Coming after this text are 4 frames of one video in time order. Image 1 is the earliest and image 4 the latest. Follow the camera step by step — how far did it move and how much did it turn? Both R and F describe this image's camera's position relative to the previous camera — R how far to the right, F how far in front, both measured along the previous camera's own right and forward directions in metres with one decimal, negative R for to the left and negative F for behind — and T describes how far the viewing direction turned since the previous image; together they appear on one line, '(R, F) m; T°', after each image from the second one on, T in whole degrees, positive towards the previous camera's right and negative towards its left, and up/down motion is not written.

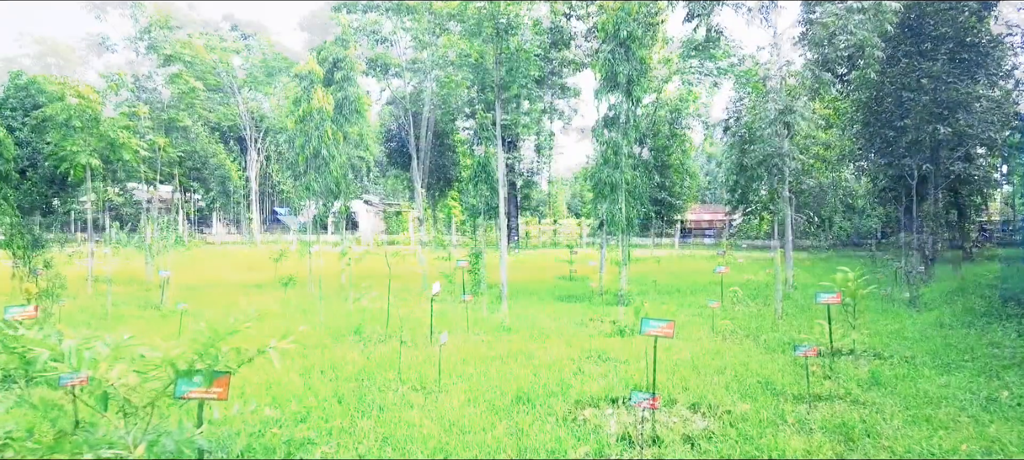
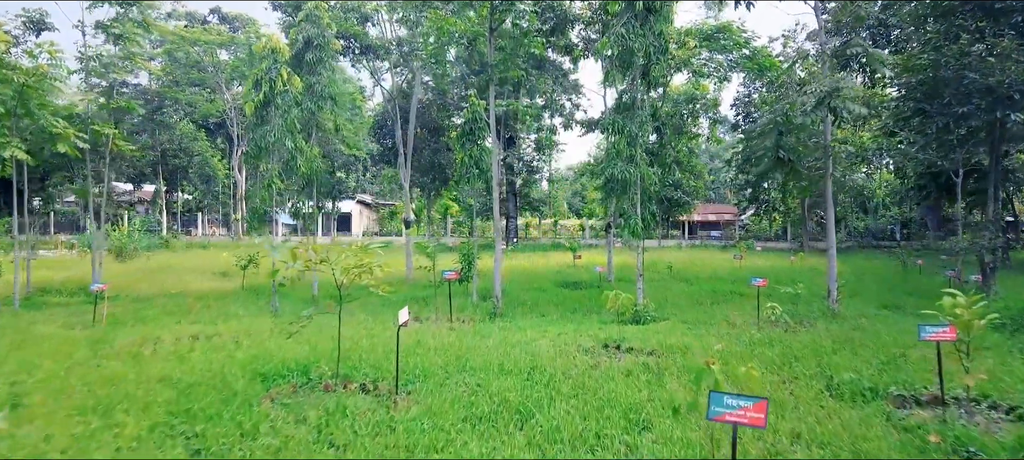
(0.0, +1.3) m; 0°
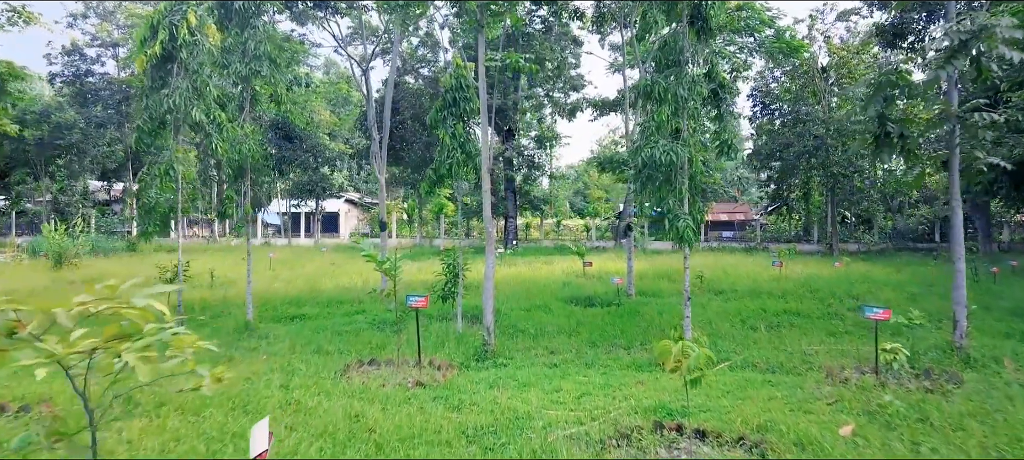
(0.0, +2.2) m; 0°
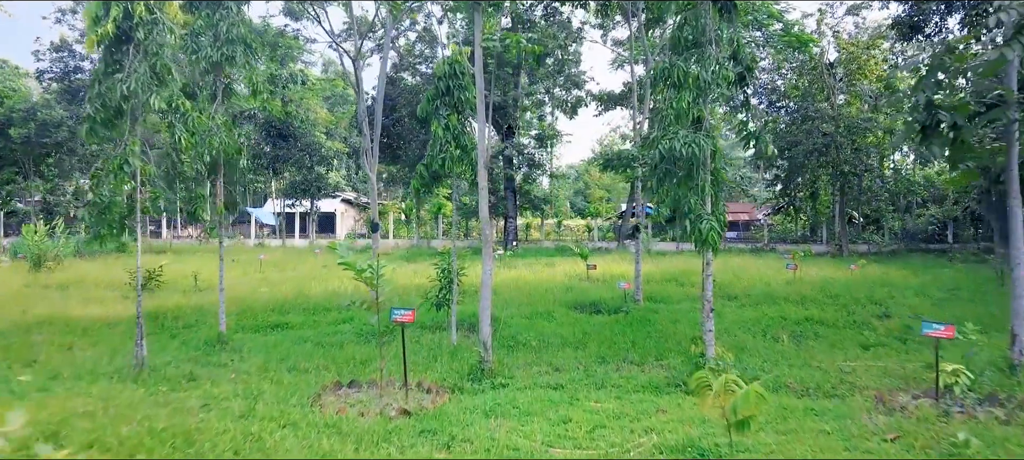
(0.0, +0.6) m; 0°
